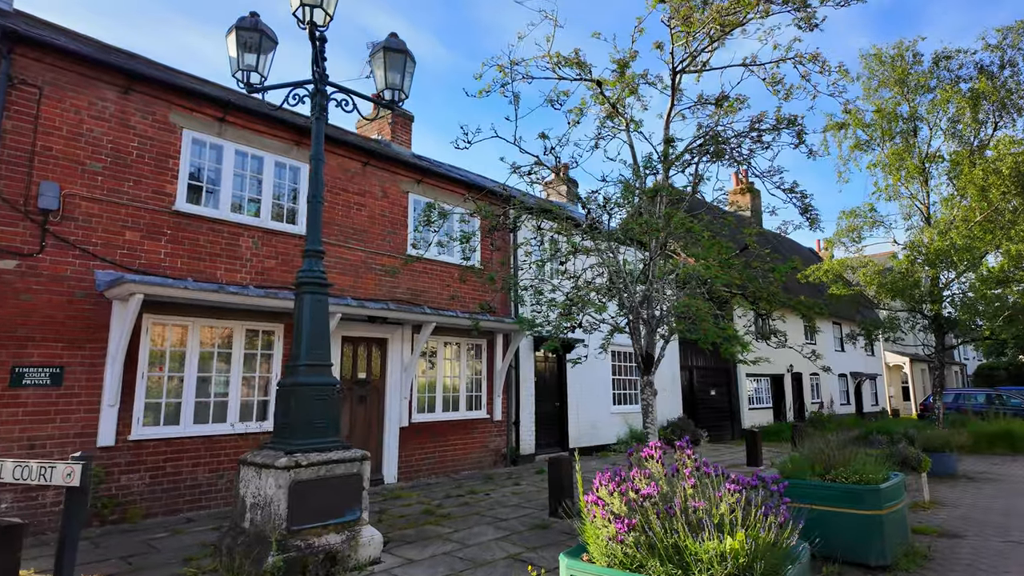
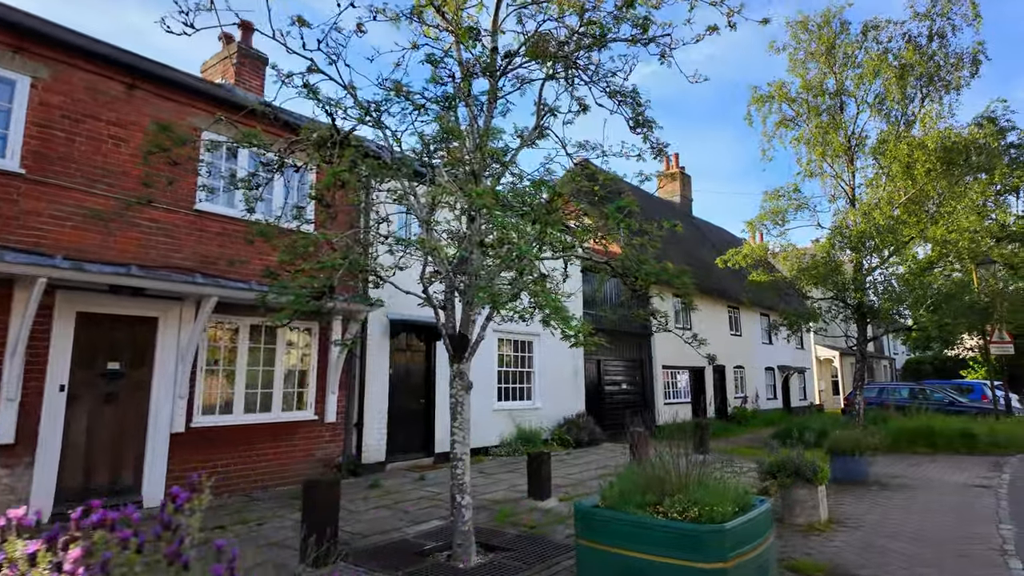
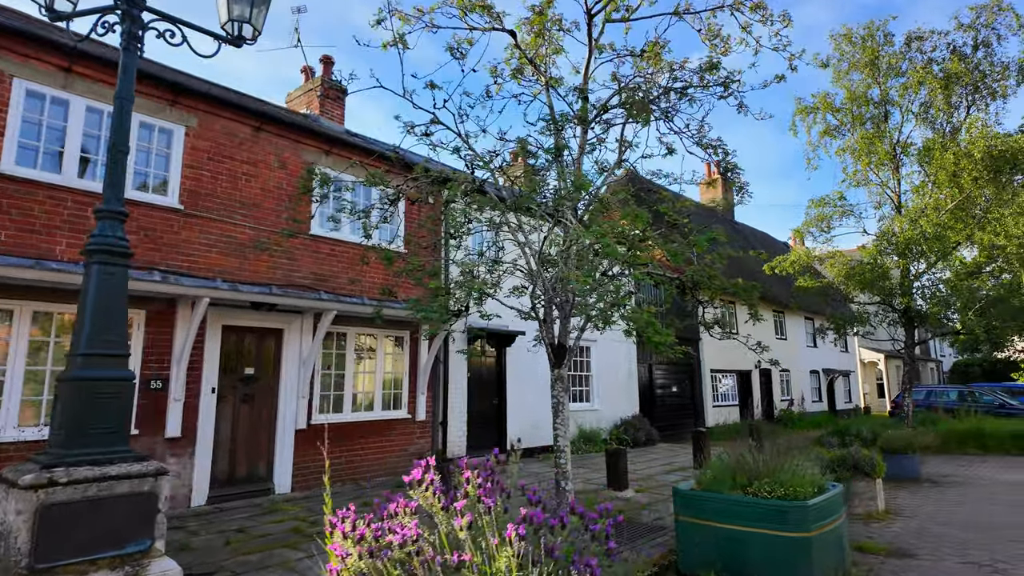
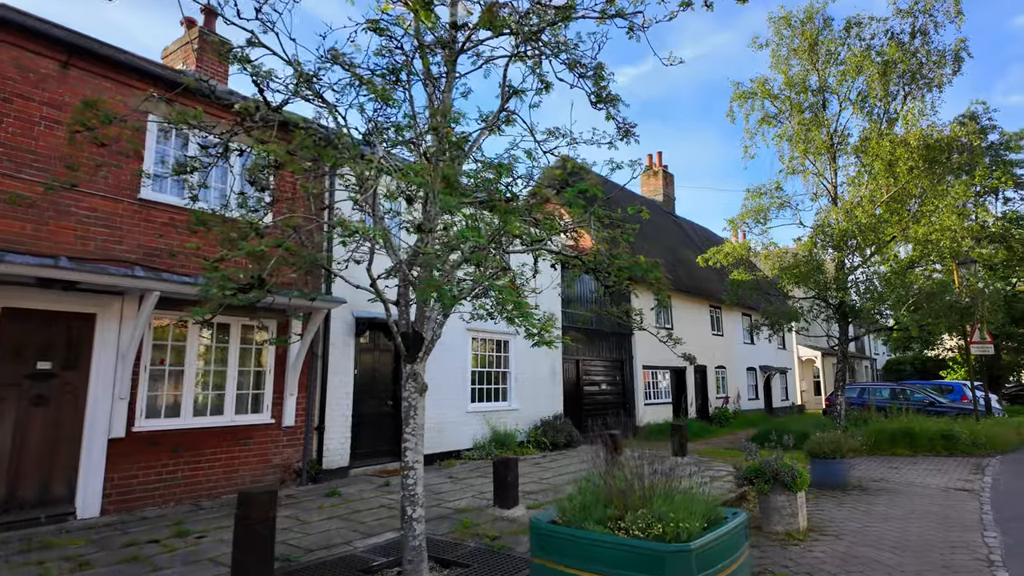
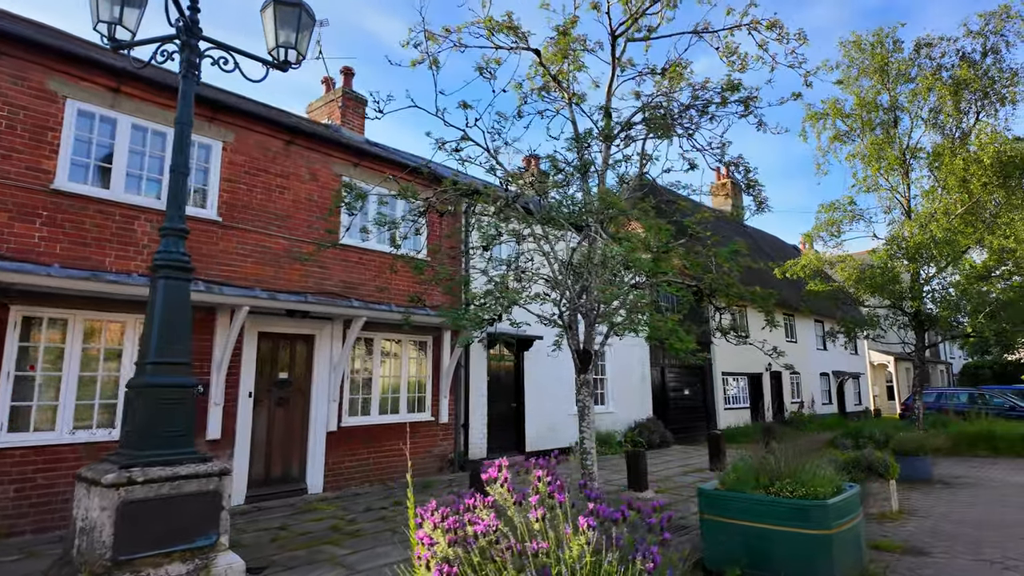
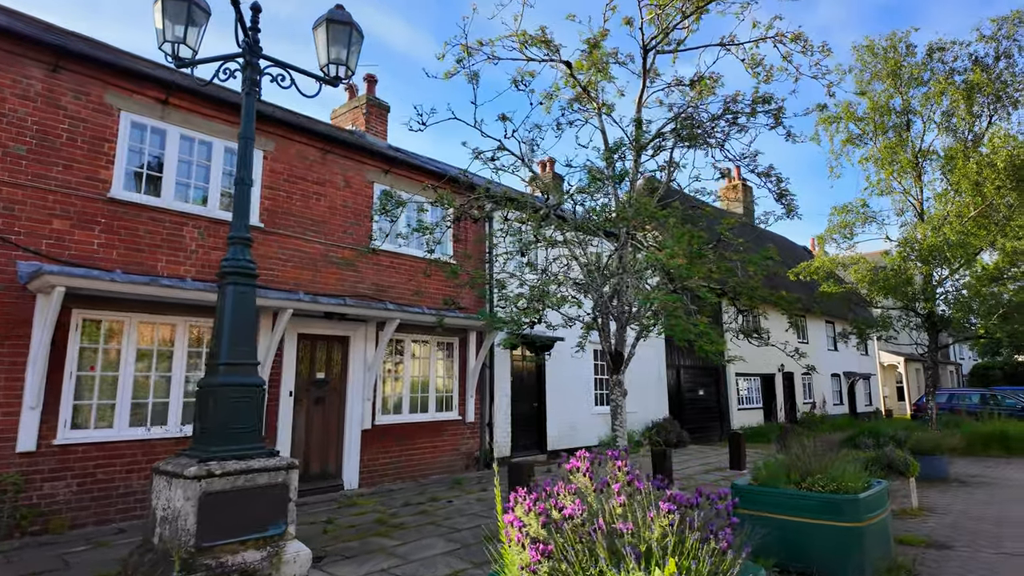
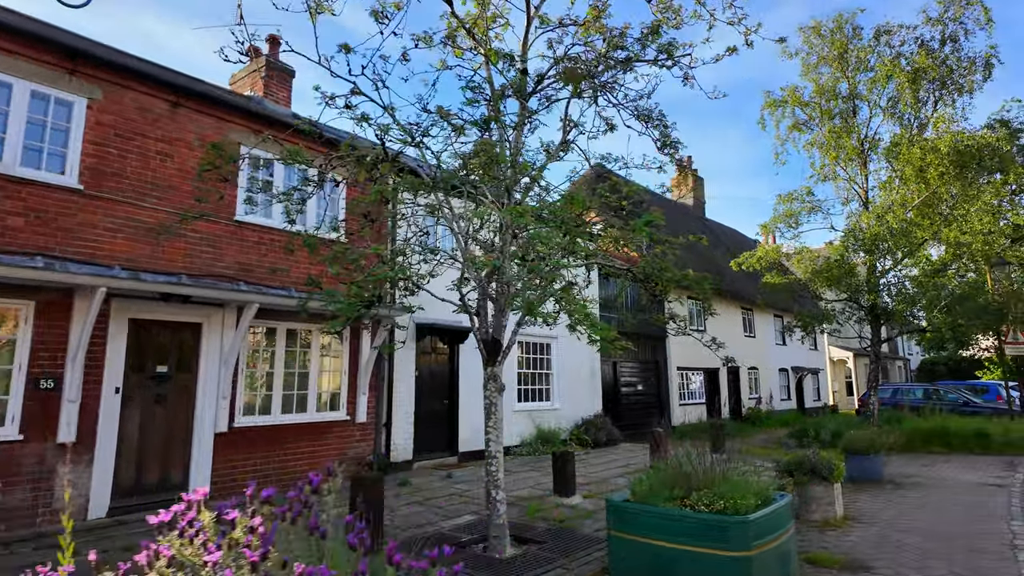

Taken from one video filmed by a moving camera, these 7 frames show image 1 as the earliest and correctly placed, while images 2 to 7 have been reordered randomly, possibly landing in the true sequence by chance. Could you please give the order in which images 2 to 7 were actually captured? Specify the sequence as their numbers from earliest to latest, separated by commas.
6, 5, 3, 7, 2, 4
